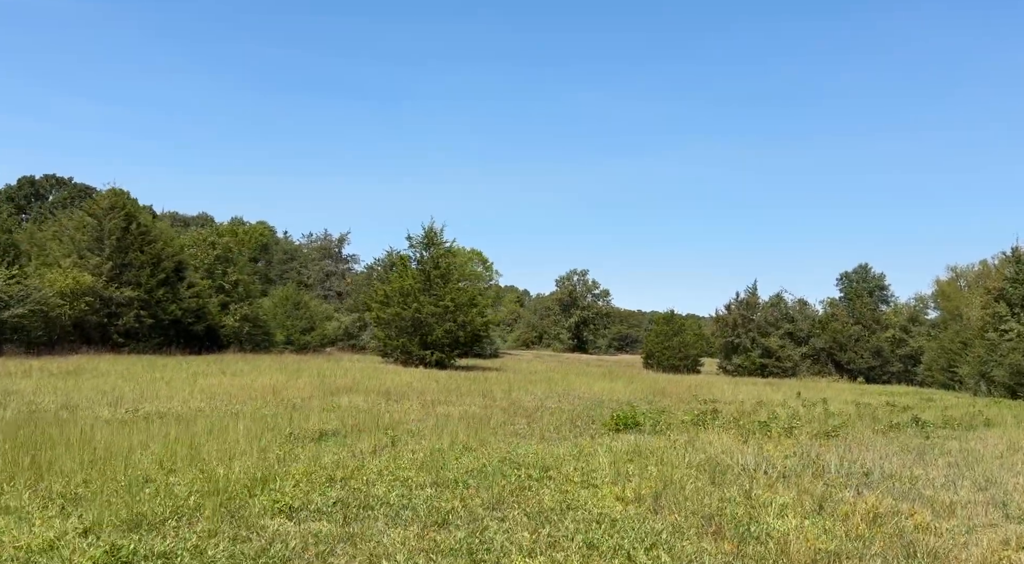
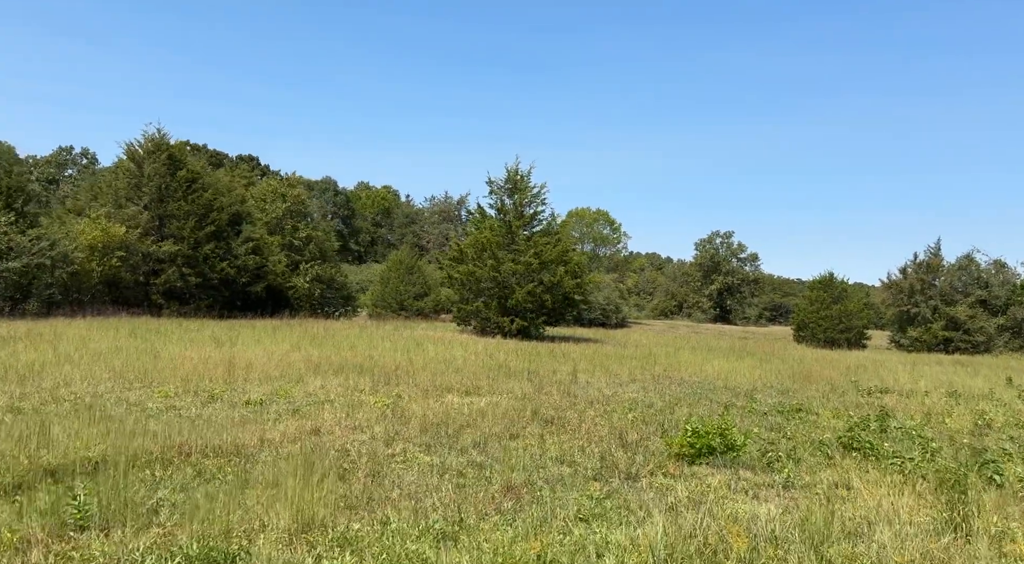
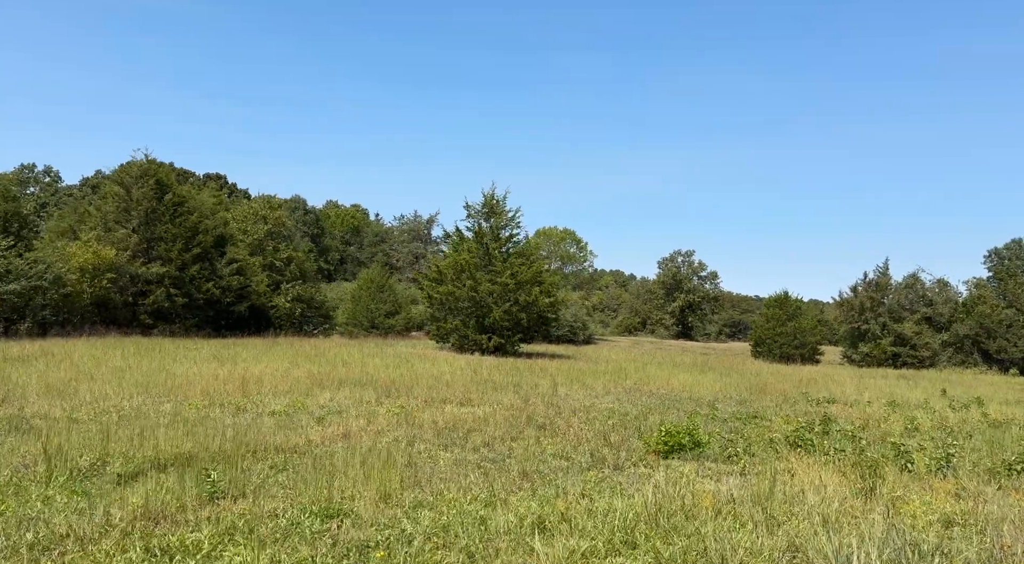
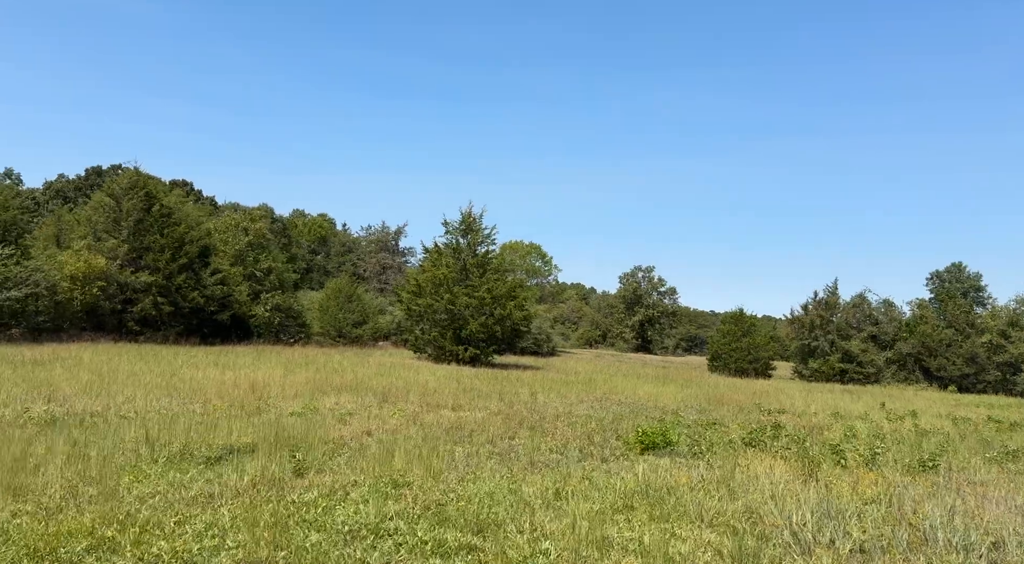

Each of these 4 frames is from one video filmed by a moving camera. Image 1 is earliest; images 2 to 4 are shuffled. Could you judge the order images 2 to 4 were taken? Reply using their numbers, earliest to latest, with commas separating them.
4, 3, 2
